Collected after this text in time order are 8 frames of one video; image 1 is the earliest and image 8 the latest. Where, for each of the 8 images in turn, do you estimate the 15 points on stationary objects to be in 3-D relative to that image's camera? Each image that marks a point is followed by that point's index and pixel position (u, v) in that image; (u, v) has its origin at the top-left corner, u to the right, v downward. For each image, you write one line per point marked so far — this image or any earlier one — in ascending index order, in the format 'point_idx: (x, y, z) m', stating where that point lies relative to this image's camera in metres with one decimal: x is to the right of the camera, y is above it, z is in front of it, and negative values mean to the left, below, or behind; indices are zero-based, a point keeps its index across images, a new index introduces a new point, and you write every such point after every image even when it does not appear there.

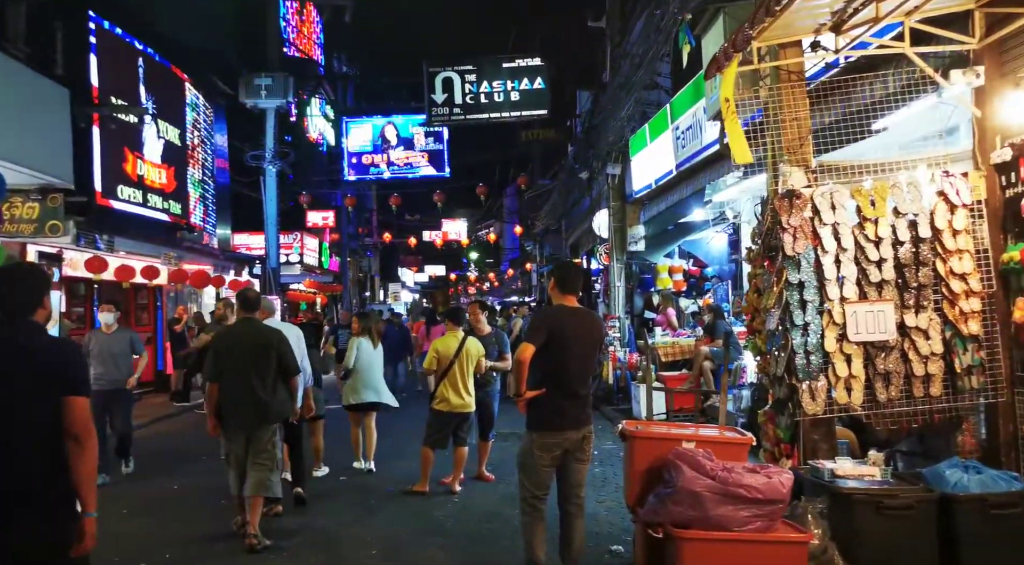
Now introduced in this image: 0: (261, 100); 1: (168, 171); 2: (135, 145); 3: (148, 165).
0: (-5.2, +3.8, +16.4) m
1: (-5.7, +1.8, +13.2) m
2: (-5.7, +2.0, +12.1) m
3: (-5.7, +1.8, +12.4) m
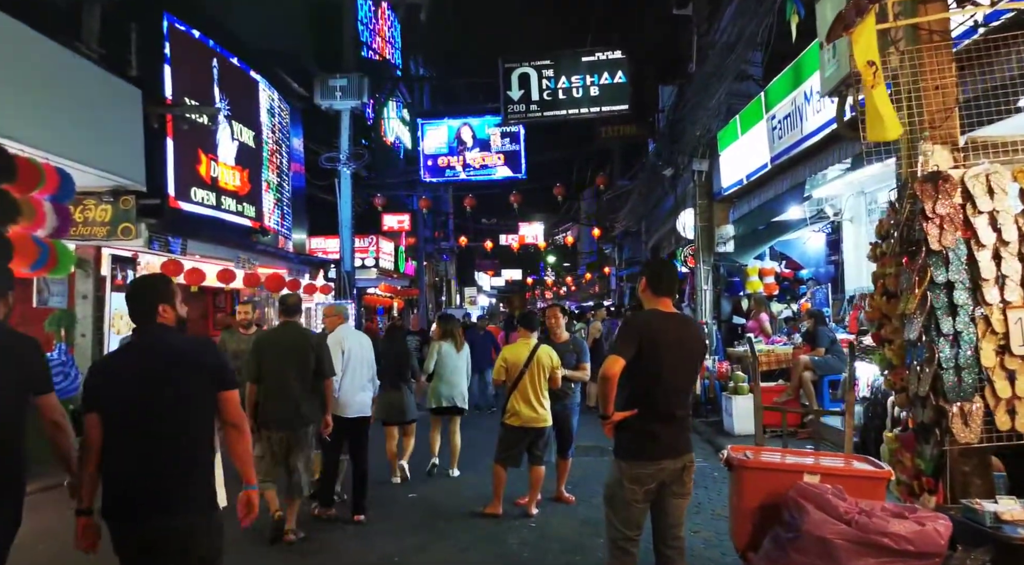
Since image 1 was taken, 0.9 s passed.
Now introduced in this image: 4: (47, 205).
0: (-3.6, +3.7, +16.3) m
1: (-4.4, +1.8, +13.1) m
2: (-4.5, +2.0, +11.9) m
3: (-4.5, +1.7, +12.3) m
4: (-4.4, +0.7, +7.6) m
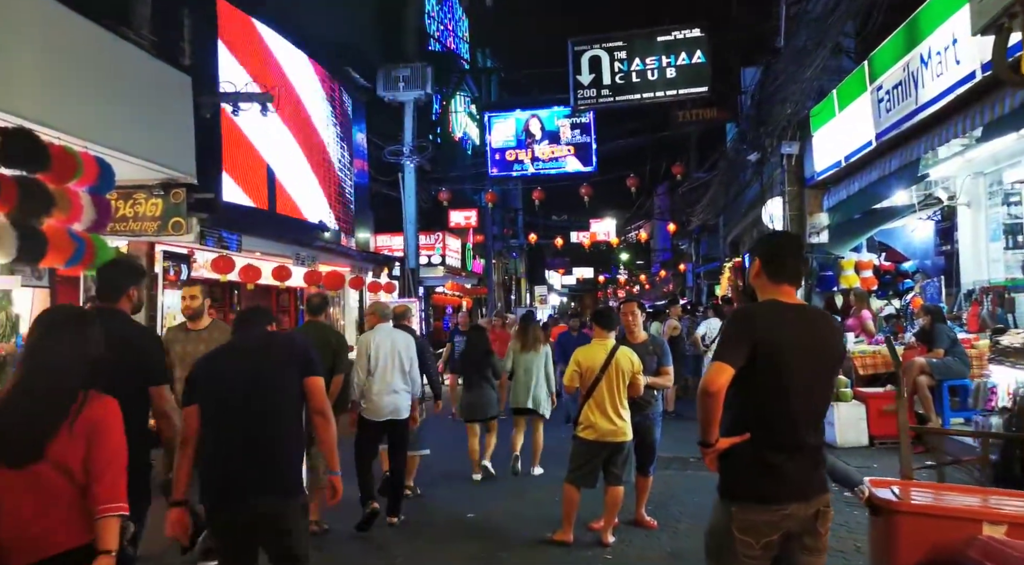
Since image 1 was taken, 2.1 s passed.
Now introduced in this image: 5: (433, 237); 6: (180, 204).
0: (-2.2, +3.7, +15.7) m
1: (-3.3, +1.8, +12.6) m
2: (-3.5, +2.0, +11.5) m
3: (-3.5, +1.8, +11.8) m
4: (-3.8, +0.8, +7.1) m
5: (-2.0, +1.1, +20.0) m
6: (-3.7, +0.9, +9.1) m
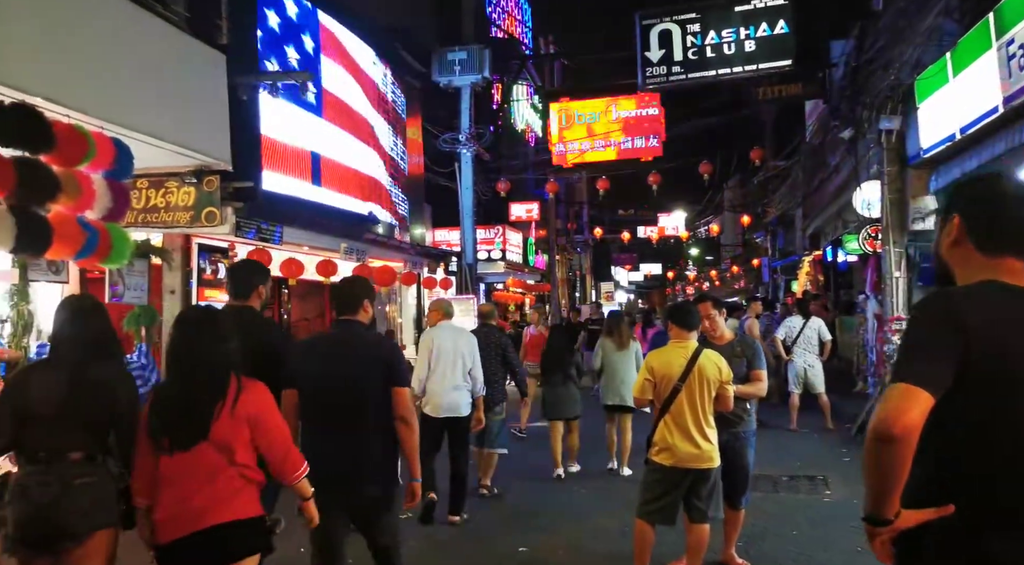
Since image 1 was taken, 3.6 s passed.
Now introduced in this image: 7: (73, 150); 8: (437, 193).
0: (-1.1, +3.8, +14.9) m
1: (-2.4, +1.9, +11.9) m
2: (-2.7, +2.1, +10.8) m
3: (-2.6, +1.8, +11.1) m
4: (-3.3, +0.8, +6.4) m
5: (-0.4, +1.2, +19.1) m
6: (-3.1, +0.9, +8.4) m
7: (-3.3, +1.0, +6.0) m
8: (-1.7, +2.1, +18.5) m
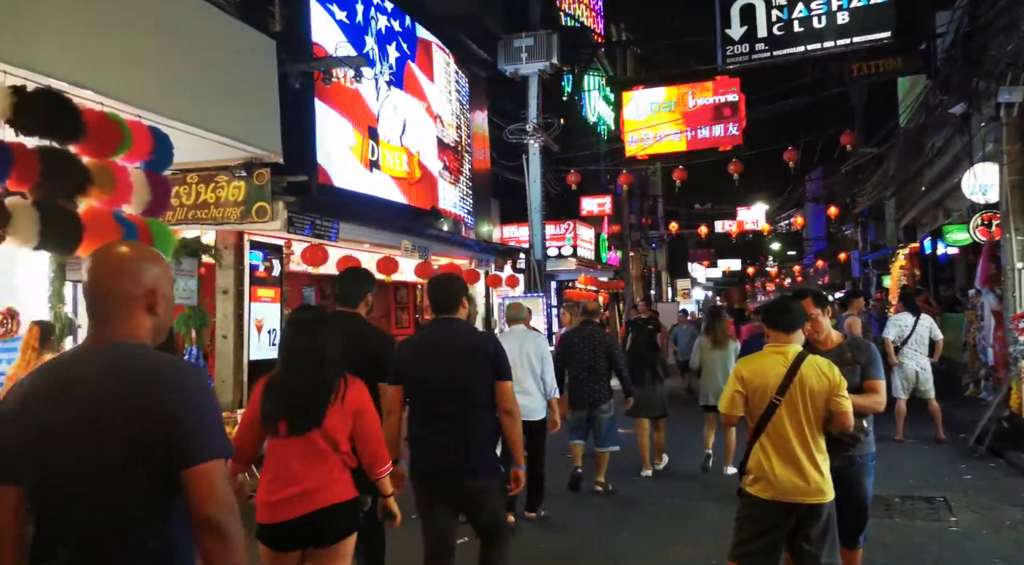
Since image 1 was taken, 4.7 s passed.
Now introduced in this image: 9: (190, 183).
0: (+0.2, +3.9, +14.2) m
1: (-1.4, +1.9, +11.3) m
2: (-1.8, +2.1, +10.3) m
3: (-1.7, +1.9, +10.6) m
4: (-2.8, +0.8, +6.0) m
5: (+1.2, +1.3, +18.4) m
6: (-2.5, +1.0, +7.9) m
7: (-2.8, +1.0, +5.6) m
8: (-0.2, +2.1, +17.9) m
9: (-3.3, +1.0, +8.1) m
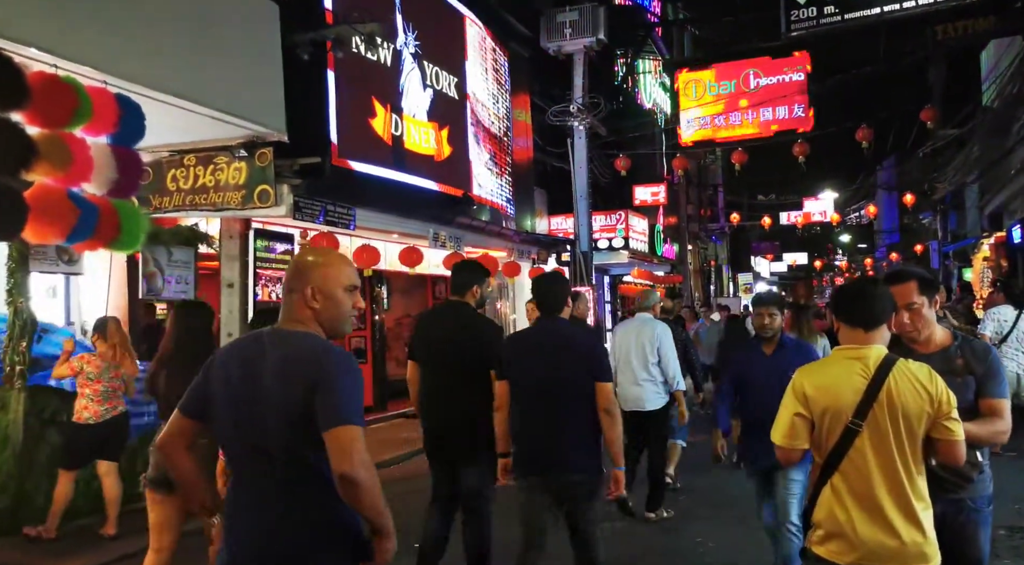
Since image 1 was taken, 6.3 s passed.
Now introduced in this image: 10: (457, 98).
0: (+0.9, +4.0, +13.2) m
1: (-0.9, +2.0, +10.5) m
2: (-1.4, +2.2, +9.4) m
3: (-1.3, +1.9, +9.7) m
4: (-2.7, +0.9, +5.3) m
5: (+2.2, +1.4, +17.3) m
6: (-2.2, +1.0, +7.2) m
7: (-2.8, +1.1, +4.9) m
8: (+0.8, +2.2, +16.9) m
9: (-3.0, +1.1, +7.4) m
10: (-0.8, +2.5, +11.0) m
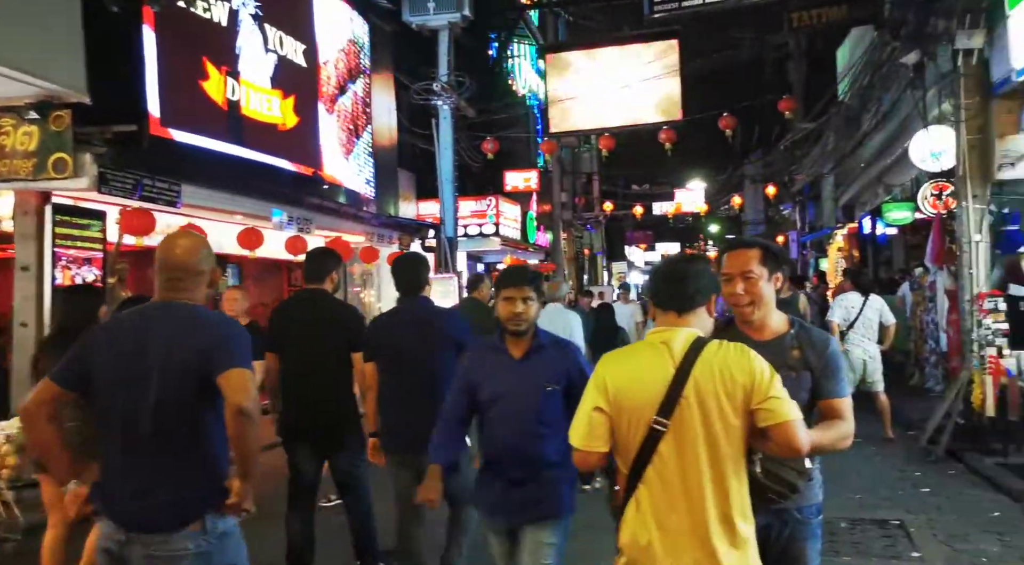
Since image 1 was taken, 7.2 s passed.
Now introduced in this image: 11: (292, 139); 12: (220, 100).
0: (-1.3, +4.2, +12.6) m
1: (-2.7, +2.2, +9.7) m
2: (-3.0, +2.4, +8.5) m
3: (-2.9, +2.1, +8.9) m
4: (-3.7, +1.0, +4.2) m
5: (-0.6, +1.7, +16.8) m
6: (-3.5, +1.2, +6.2) m
7: (-3.7, +1.2, +3.8) m
8: (-1.9, +2.5, +16.2) m
9: (-4.3, +1.2, +6.3) m
10: (-2.6, +2.7, +10.2) m
11: (-2.7, +1.7, +9.7) m
12: (-3.0, +1.9, +8.4) m
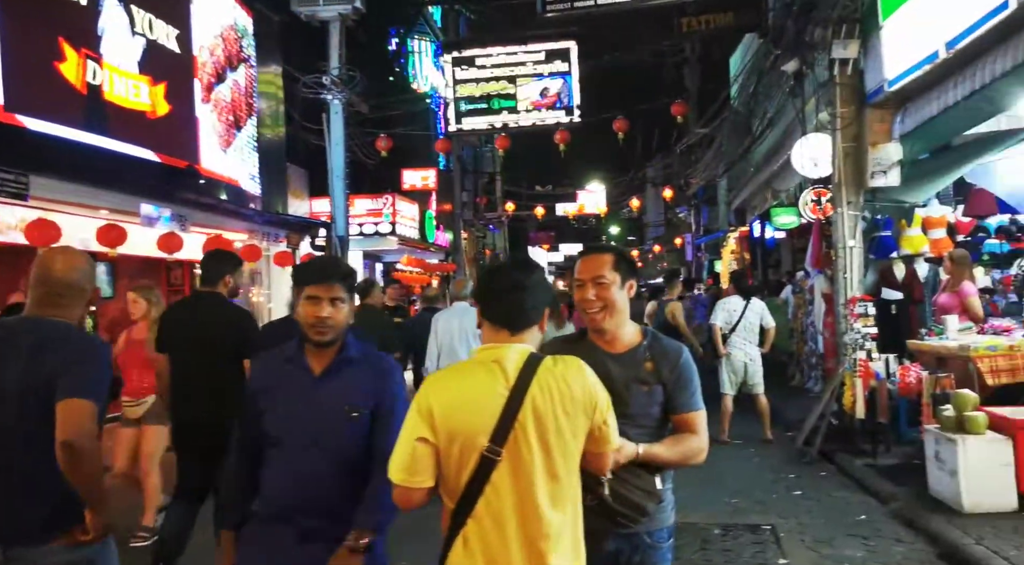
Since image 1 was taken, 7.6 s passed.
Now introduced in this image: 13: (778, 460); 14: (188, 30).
0: (-2.9, +4.2, +12.1) m
1: (-4.0, +2.2, +9.0) m
2: (-4.2, +2.4, +7.9) m
3: (-4.1, +2.1, +8.3) m
4: (-4.4, +1.0, +3.6) m
5: (-2.7, +1.7, +16.4) m
6: (-4.4, +1.2, +5.5) m
7: (-4.3, +1.2, +3.2) m
8: (-3.9, +2.5, +15.7) m
9: (-5.2, +1.2, +5.6) m
10: (-3.9, +2.7, +9.6) m
11: (-3.9, +1.7, +9.1) m
12: (-4.2, +1.9, +7.7) m
13: (+2.4, -1.6, +7.2) m
14: (-3.9, +3.0, +9.8) m
